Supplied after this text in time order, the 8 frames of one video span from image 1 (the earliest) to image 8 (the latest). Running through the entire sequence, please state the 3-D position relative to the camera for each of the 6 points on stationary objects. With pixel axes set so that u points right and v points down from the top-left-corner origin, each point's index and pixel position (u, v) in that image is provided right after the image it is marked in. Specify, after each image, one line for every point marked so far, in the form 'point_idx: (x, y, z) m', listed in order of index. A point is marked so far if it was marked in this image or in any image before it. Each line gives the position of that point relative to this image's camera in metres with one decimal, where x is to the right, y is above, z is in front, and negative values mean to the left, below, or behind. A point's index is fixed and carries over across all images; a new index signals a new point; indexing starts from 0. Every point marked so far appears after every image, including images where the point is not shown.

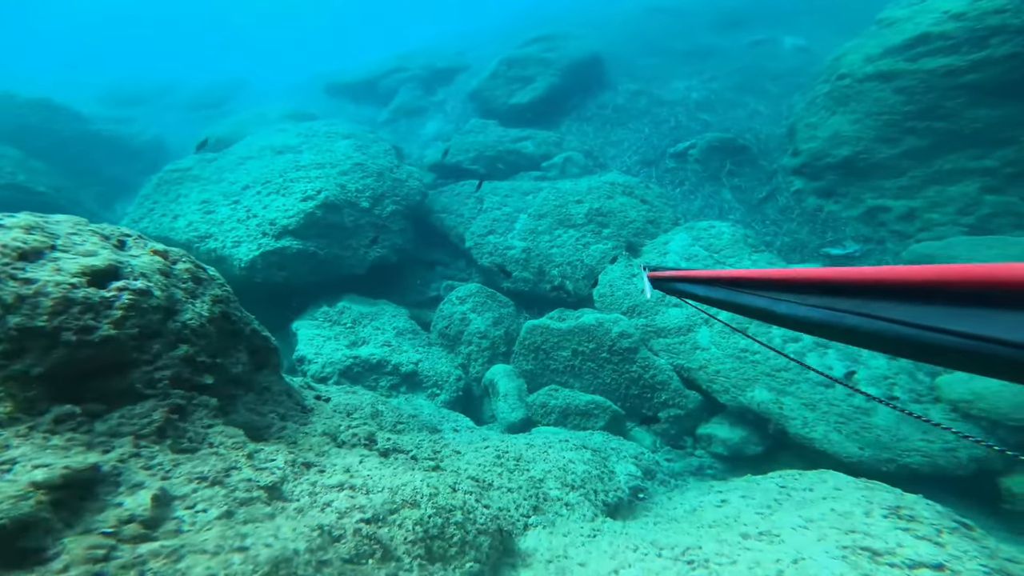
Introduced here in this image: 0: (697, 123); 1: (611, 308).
0: (+3.8, +3.4, +10.1) m
1: (+1.2, -0.2, +6.0) m
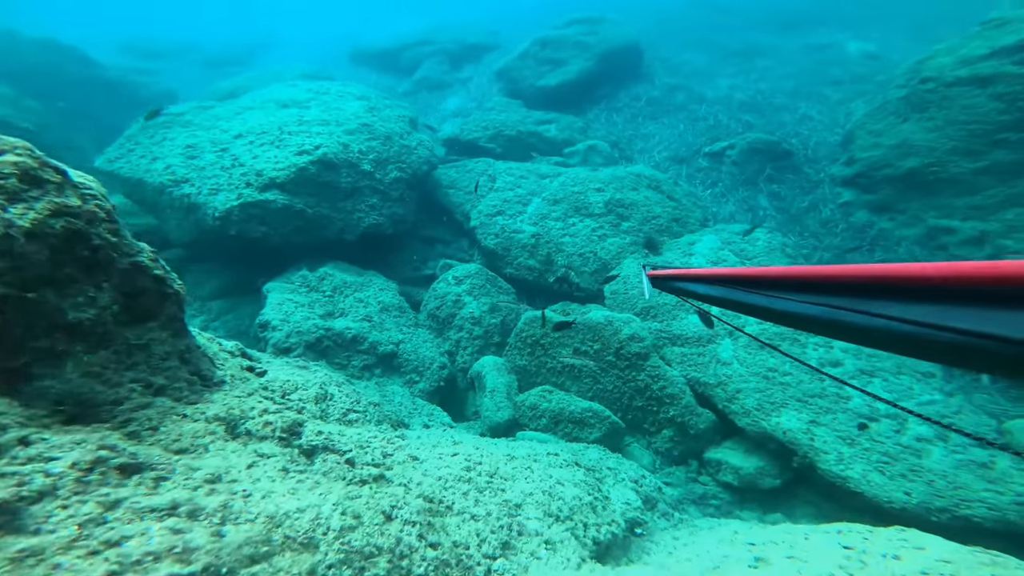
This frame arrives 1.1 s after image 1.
0: (+4.3, +3.2, +9.4) m
1: (+1.2, -0.2, +5.3) m
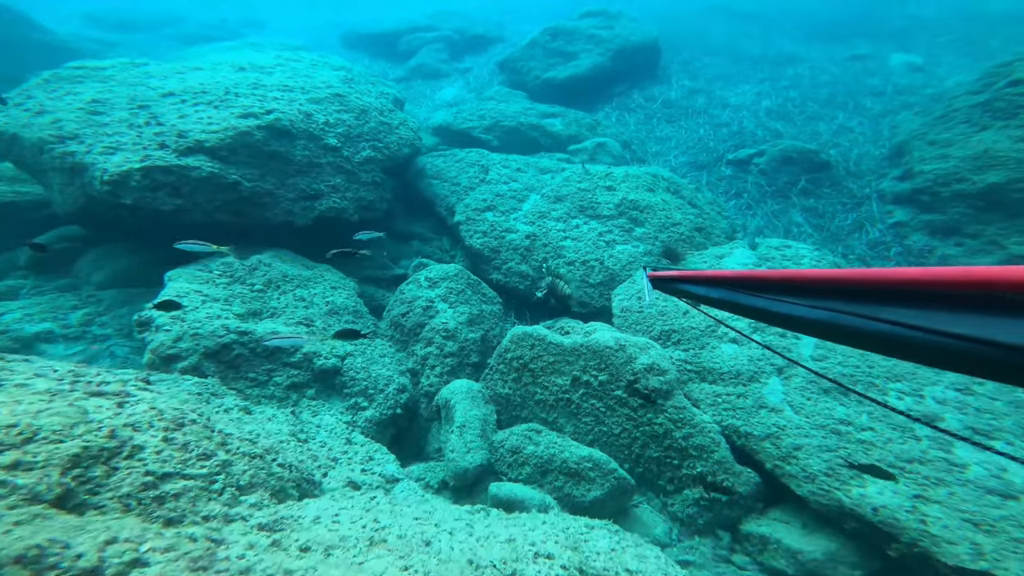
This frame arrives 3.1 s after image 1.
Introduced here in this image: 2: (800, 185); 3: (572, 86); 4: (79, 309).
0: (+4.3, +2.7, +8.5) m
1: (+1.1, -0.3, +4.2) m
2: (+4.1, +1.5, +7.2) m
3: (+1.2, +3.9, +9.6) m
4: (-3.4, -0.2, +4.0) m
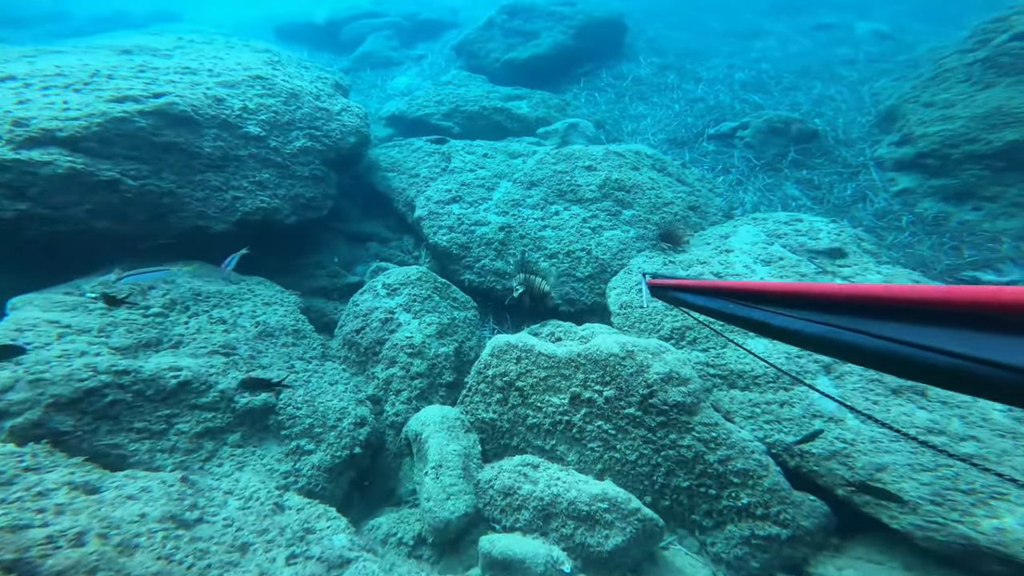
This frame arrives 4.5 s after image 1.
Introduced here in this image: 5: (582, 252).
0: (+3.7, +3.0, +8.0) m
1: (+0.9, -0.3, +3.6) m
2: (+3.6, +1.8, +6.6) m
3: (+0.4, +4.0, +8.9) m
4: (-3.5, -0.4, +3.0) m
5: (+0.6, +0.3, +4.5) m
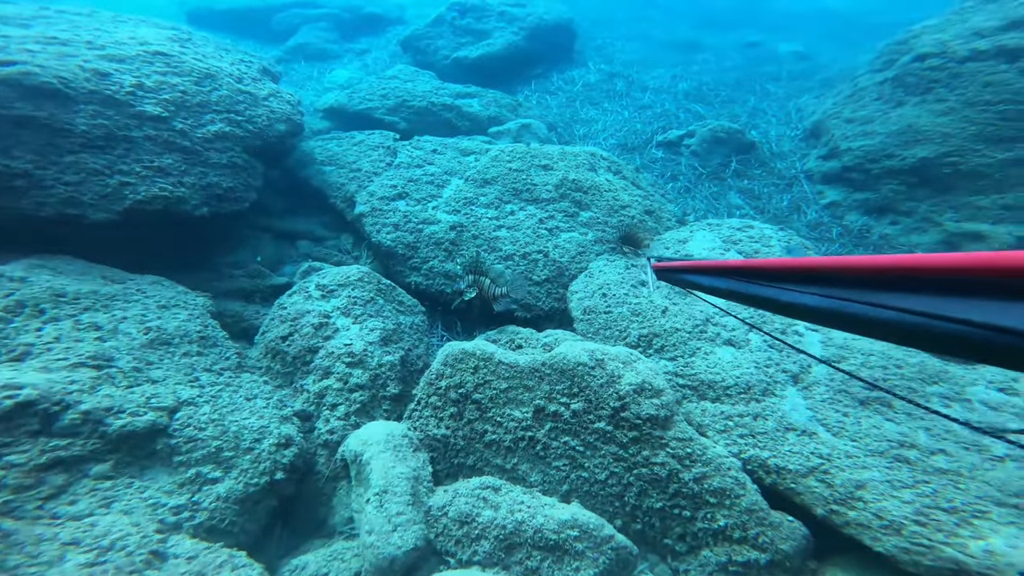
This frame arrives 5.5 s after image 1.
0: (+2.8, +2.8, +8.1) m
1: (+0.6, -0.3, +3.3) m
2: (+3.0, +1.7, +6.8) m
3: (-0.5, +3.8, +8.7) m
4: (-3.7, -0.4, +2.3) m
5: (+0.2, +0.3, +4.2) m
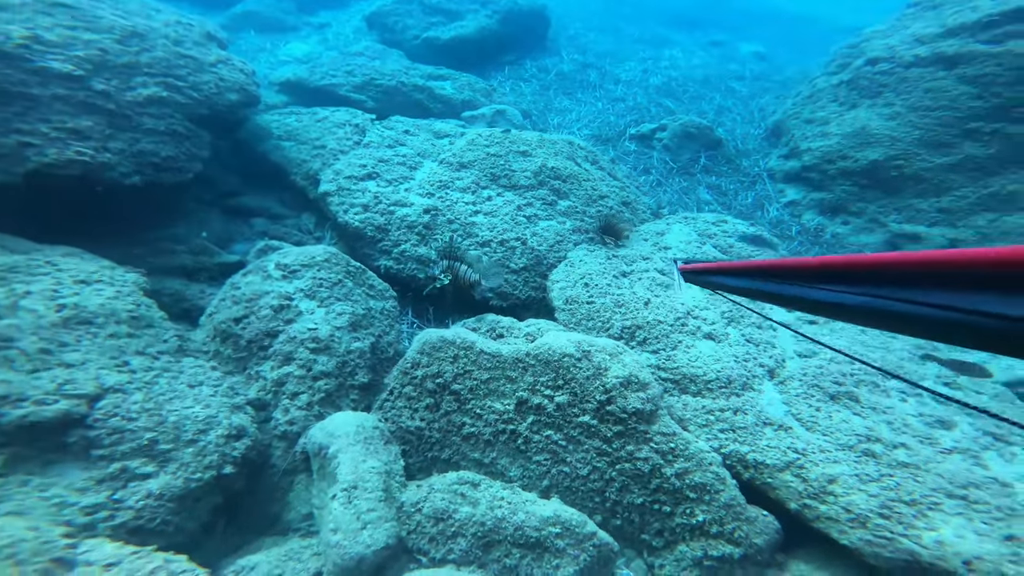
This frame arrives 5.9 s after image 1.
0: (+2.4, +2.9, +8.1) m
1: (+0.5, -0.2, +3.2) m
2: (+2.6, +1.7, +6.8) m
3: (-0.9, +4.1, +8.4) m
4: (-3.8, -0.2, +1.8) m
5: (0.0, +0.4, +4.1) m
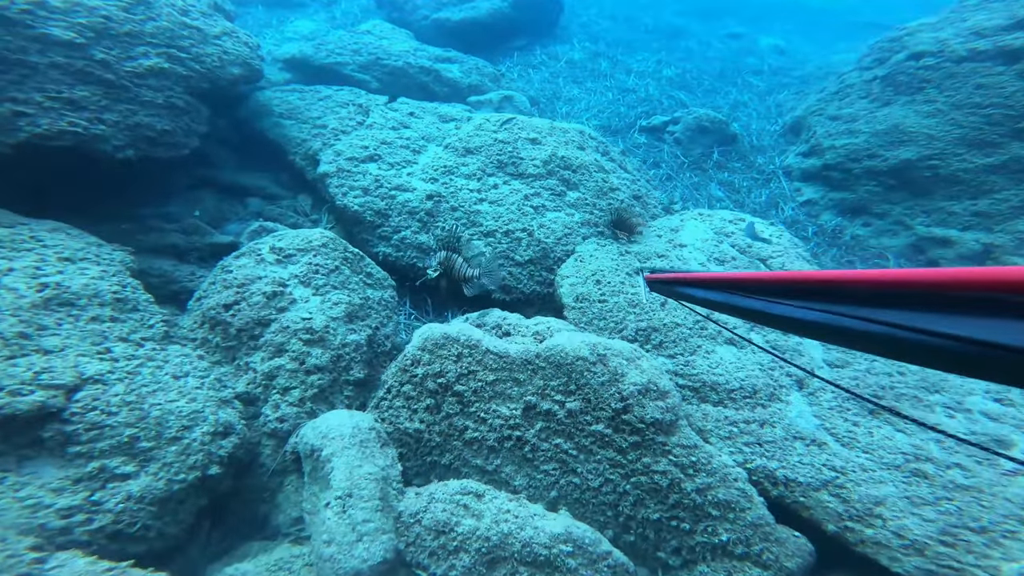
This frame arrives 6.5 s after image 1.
0: (+2.5, +3.0, +7.9) m
1: (+0.5, -0.2, +3.1) m
2: (+2.7, +1.7, +6.6) m
3: (-0.8, +4.2, +8.1) m
4: (-3.7, -0.1, +1.6) m
5: (+0.1, +0.4, +3.9) m
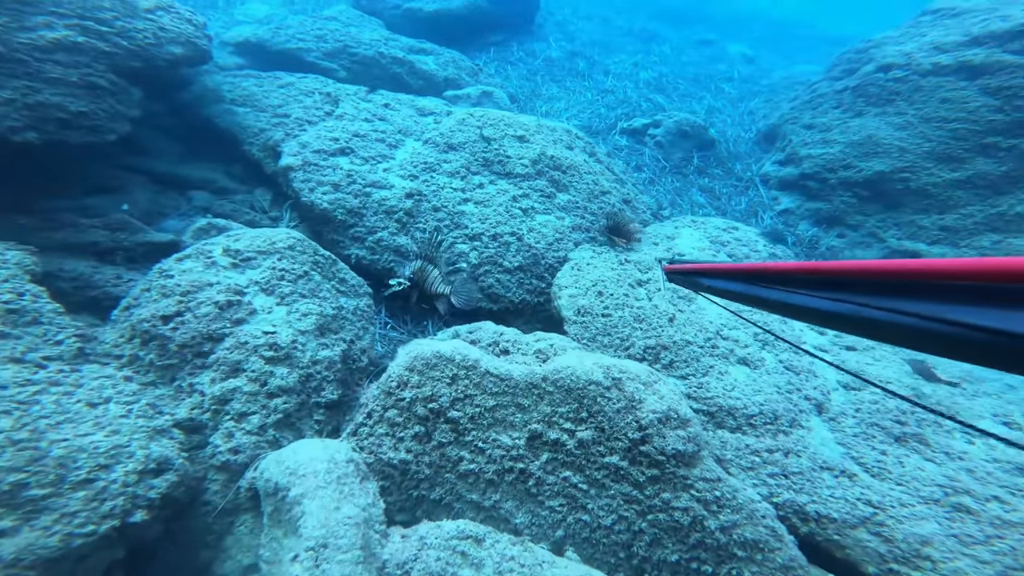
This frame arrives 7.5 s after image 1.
0: (+2.2, +2.9, +7.8) m
1: (+0.5, -0.3, +2.8) m
2: (+2.4, +1.6, +6.5) m
3: (-1.1, +4.1, +7.8) m
4: (-3.6, -0.1, +1.0) m
5: (0.0, +0.3, +3.6) m
